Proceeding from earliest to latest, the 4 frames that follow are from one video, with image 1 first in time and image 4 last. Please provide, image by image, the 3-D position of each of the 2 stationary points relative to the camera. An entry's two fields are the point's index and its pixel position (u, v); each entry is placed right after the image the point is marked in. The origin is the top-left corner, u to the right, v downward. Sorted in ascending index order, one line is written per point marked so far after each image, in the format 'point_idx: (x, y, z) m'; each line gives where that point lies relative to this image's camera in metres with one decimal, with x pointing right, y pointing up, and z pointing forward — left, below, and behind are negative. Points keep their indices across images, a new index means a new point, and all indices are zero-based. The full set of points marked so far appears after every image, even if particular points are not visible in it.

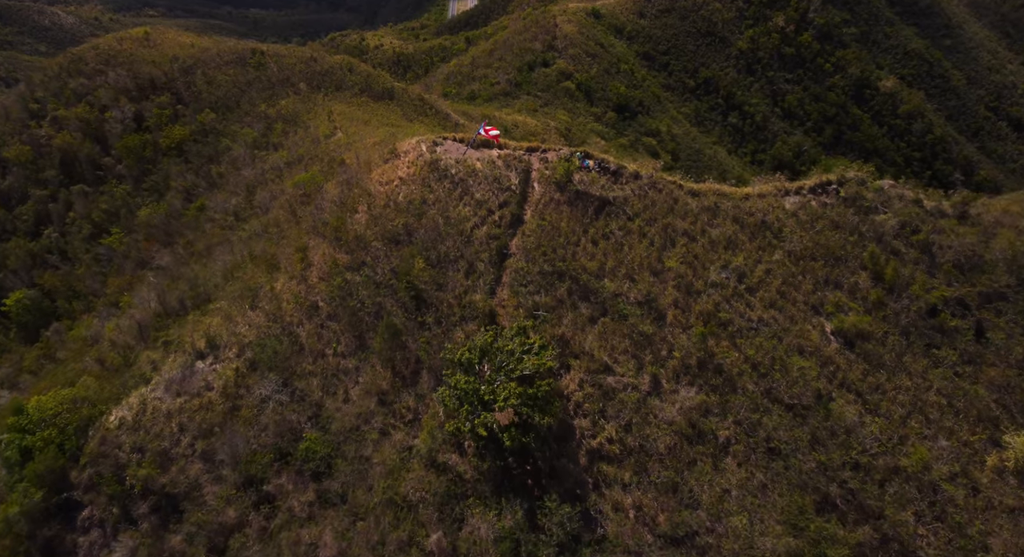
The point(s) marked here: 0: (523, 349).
0: (+0.4, -2.4, +17.8) m
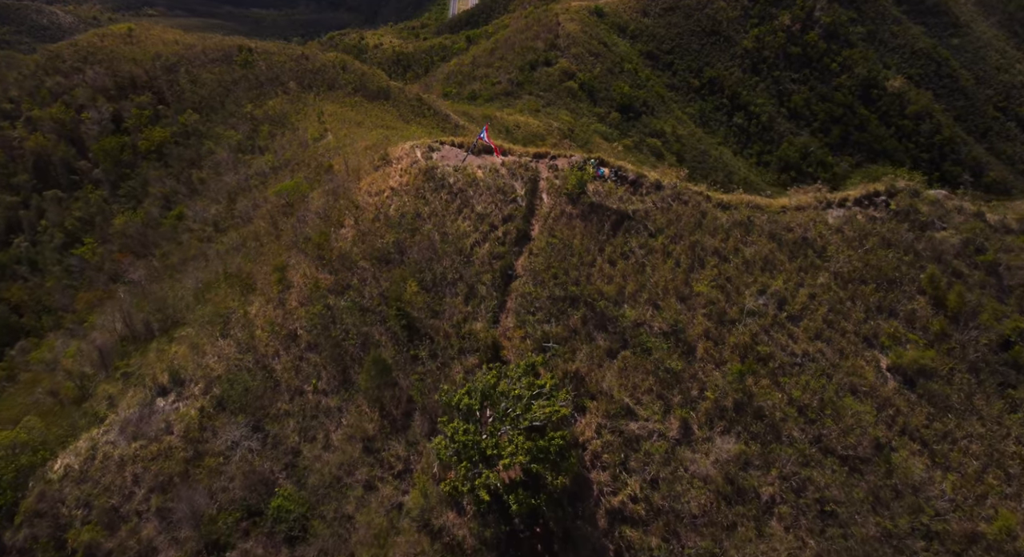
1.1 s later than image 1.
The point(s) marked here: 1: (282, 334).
0: (+0.6, -3.3, +15.2) m
1: (-8.2, -2.0, +18.8) m
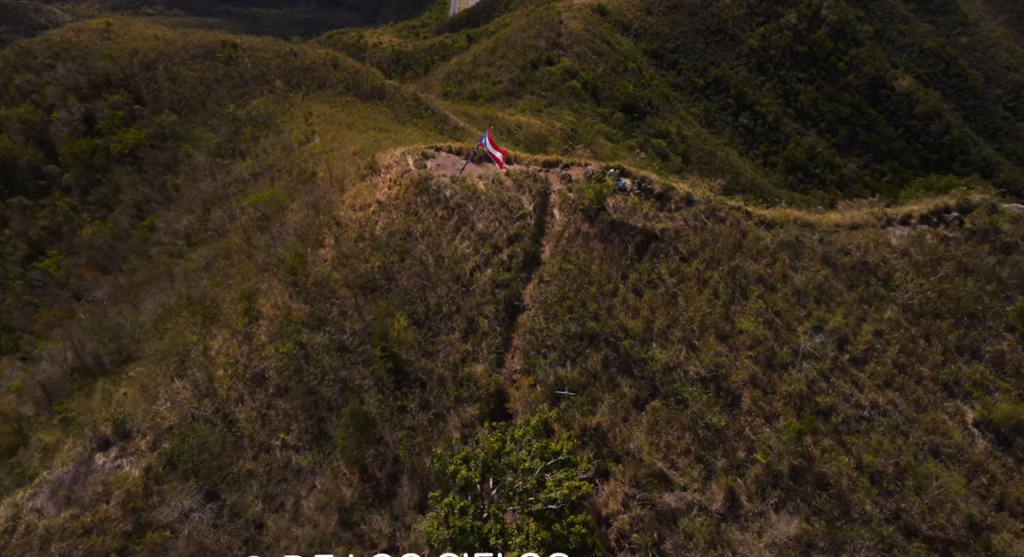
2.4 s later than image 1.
0: (+0.8, -4.2, +12.3) m
1: (-8.0, -2.9, +15.9) m
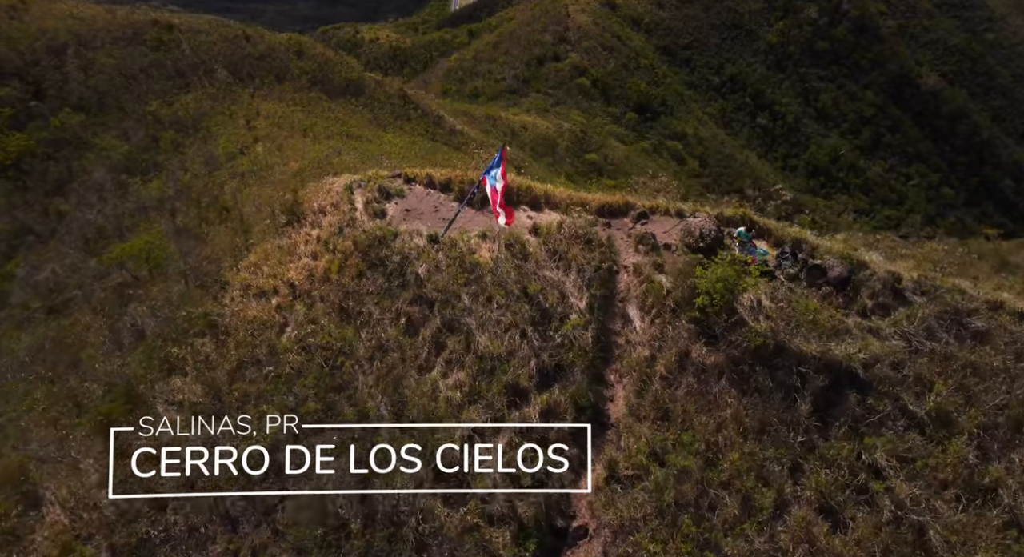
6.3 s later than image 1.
0: (+1.4, -7.0, +3.7) m
1: (-7.4, -5.6, +7.3) m
